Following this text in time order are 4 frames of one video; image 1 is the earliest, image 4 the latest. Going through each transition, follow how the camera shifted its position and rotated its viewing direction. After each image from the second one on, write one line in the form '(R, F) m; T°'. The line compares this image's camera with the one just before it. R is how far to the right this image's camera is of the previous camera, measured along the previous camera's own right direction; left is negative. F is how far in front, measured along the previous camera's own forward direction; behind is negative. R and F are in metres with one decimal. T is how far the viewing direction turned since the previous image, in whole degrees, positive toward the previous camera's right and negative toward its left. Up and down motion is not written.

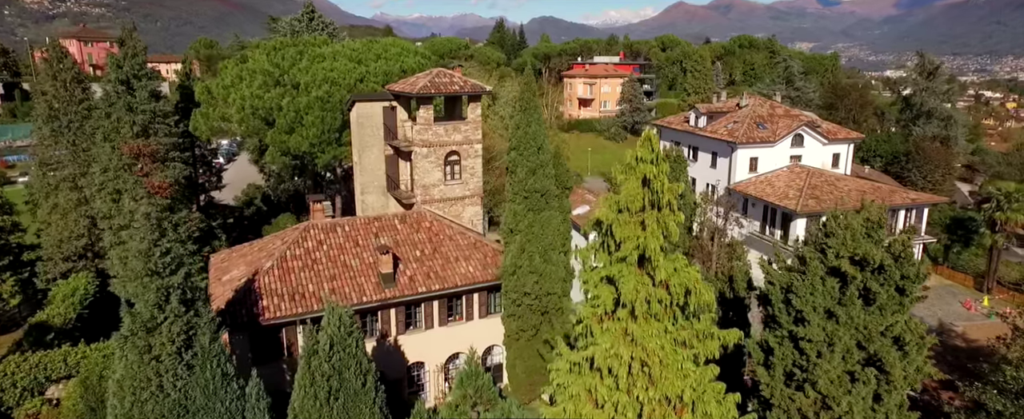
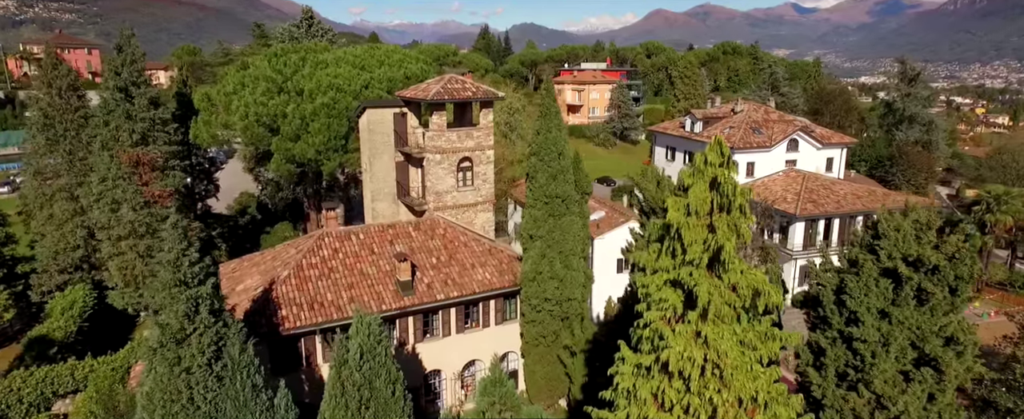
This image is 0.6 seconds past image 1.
(-1.1, 0.0) m; +2°
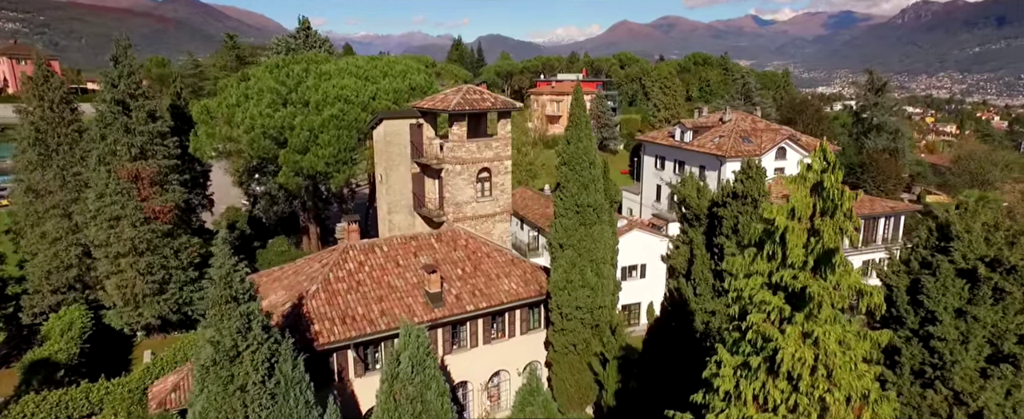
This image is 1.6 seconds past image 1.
(-1.8, 0.0) m; +3°
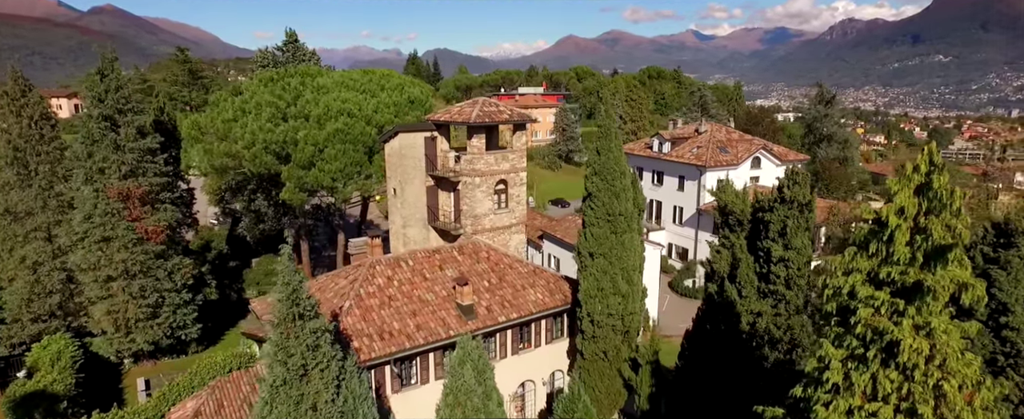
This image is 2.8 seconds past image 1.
(-2.3, 0.0) m; +5°
